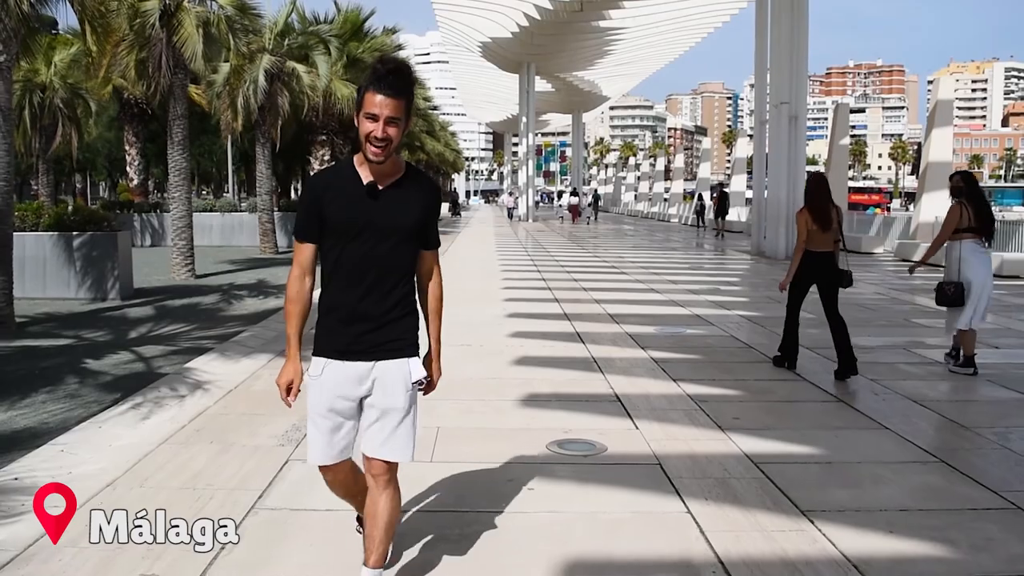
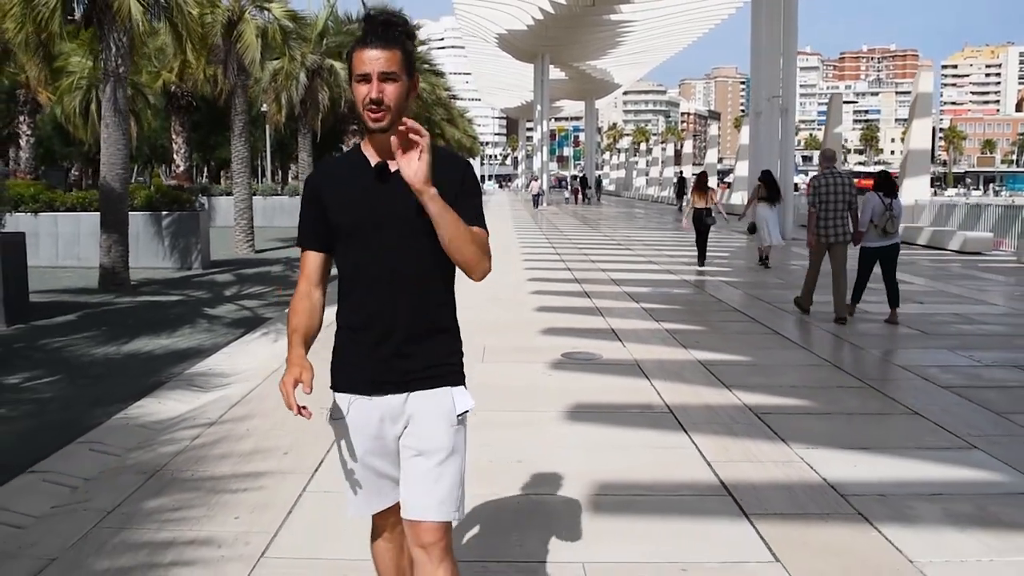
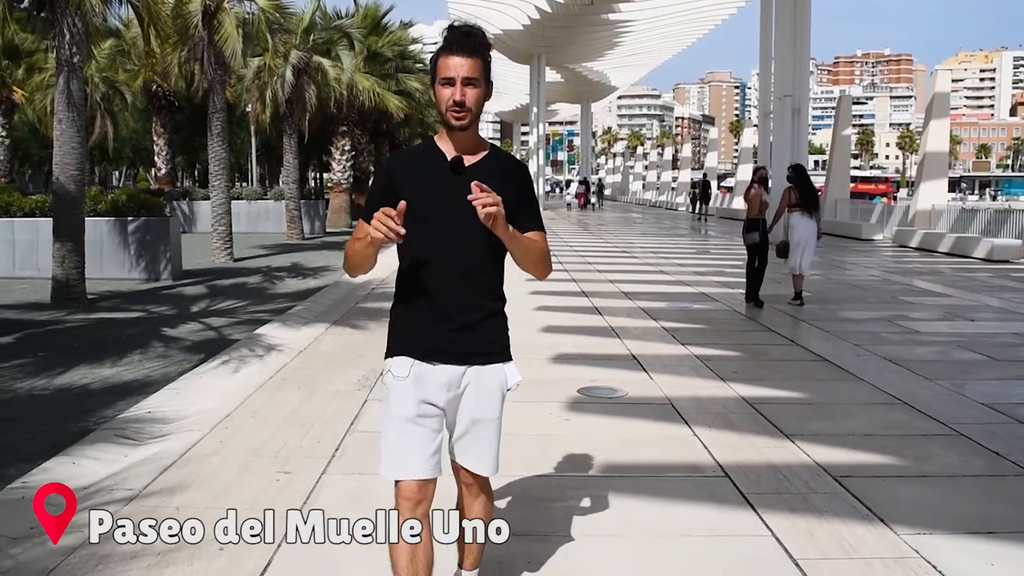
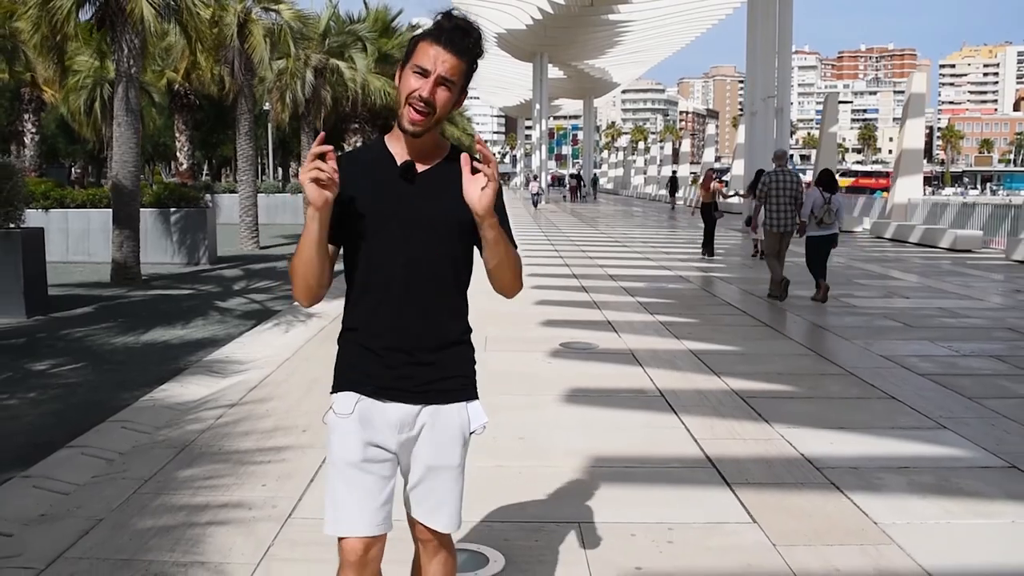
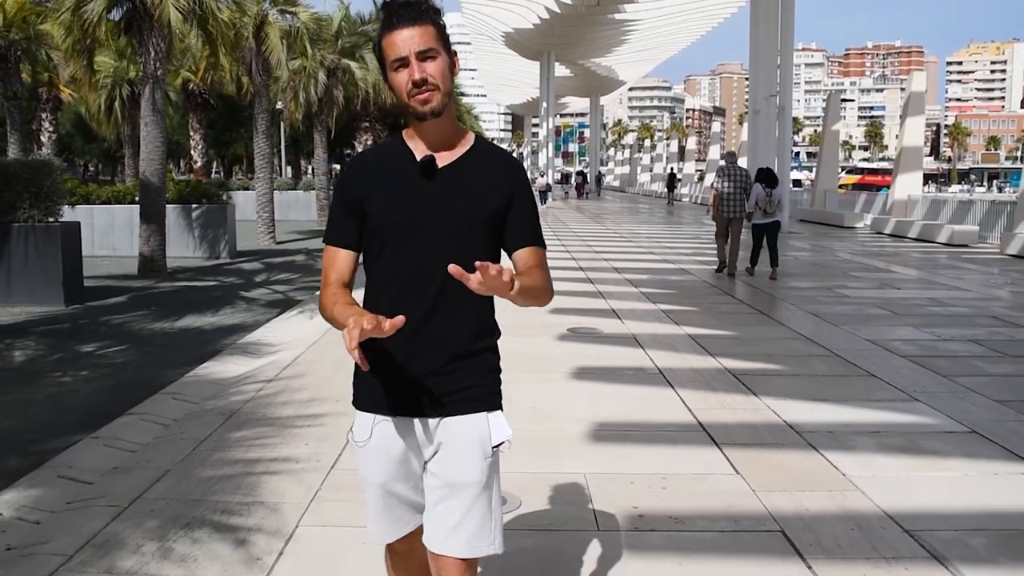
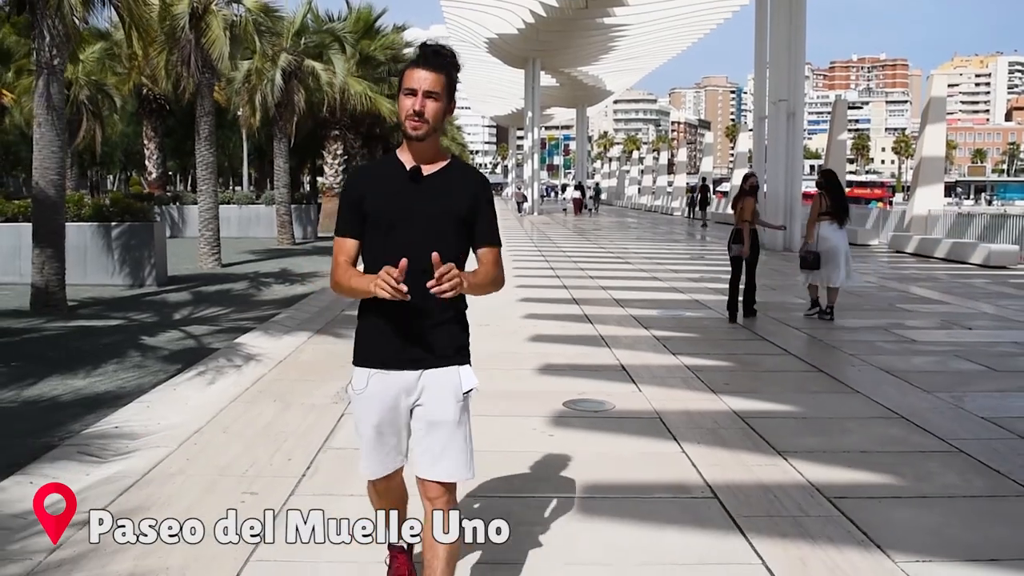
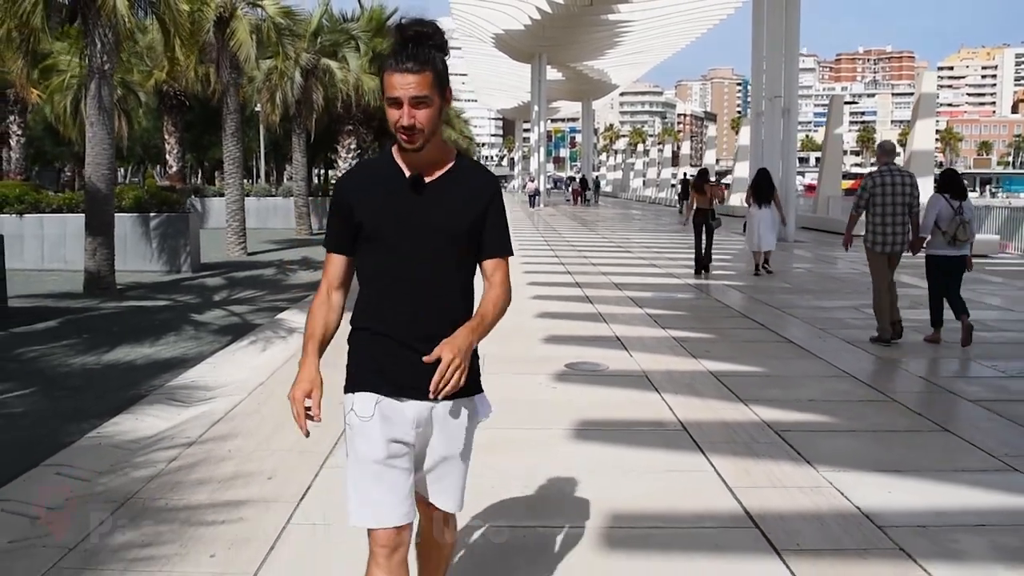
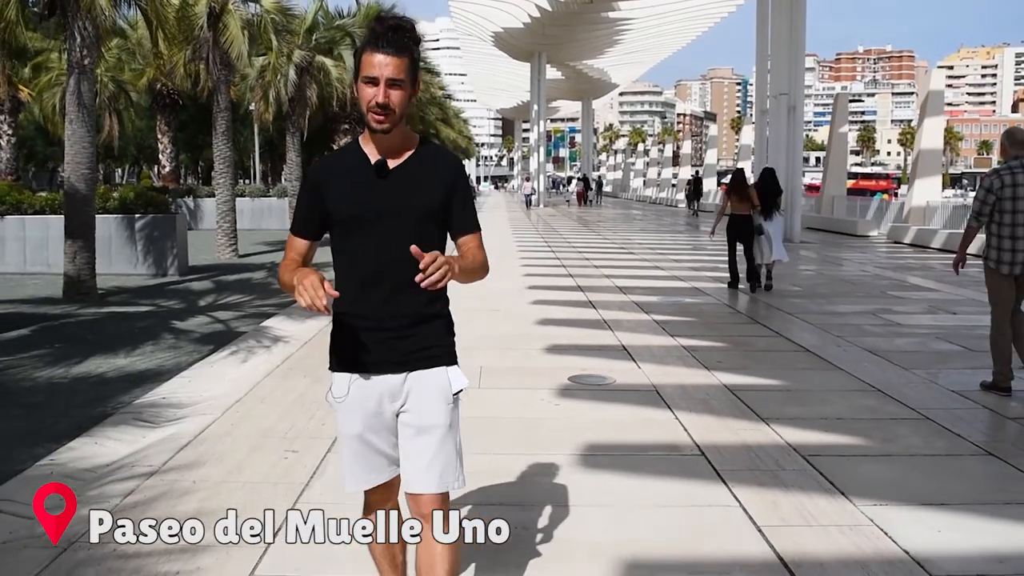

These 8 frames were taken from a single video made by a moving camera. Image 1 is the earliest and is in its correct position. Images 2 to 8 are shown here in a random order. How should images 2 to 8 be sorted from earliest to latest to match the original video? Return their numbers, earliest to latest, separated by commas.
6, 3, 8, 7, 2, 4, 5
